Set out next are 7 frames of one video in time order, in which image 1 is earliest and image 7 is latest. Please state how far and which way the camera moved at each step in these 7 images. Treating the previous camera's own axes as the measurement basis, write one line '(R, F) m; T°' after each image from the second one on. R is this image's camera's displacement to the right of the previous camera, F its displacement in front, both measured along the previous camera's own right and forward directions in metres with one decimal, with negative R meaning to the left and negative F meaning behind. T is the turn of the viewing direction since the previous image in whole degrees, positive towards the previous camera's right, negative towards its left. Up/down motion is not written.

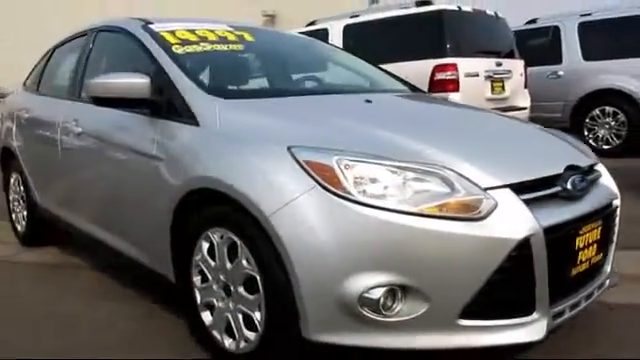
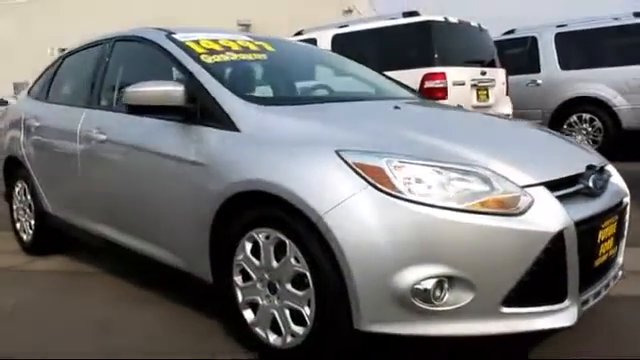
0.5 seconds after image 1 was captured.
(-0.4, -0.2) m; +3°
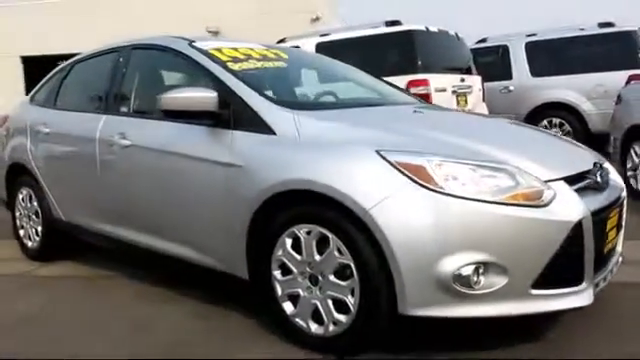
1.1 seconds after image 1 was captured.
(-0.4, -0.2) m; +4°
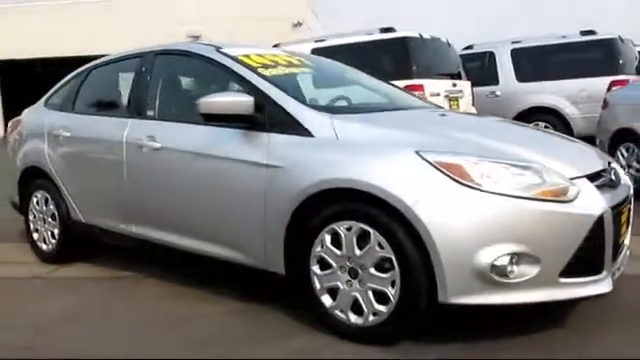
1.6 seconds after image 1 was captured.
(-0.4, -0.2) m; +3°
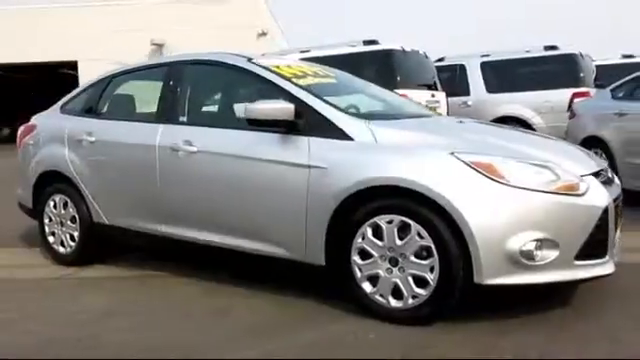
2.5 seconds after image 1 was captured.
(-0.6, -0.4) m; +5°
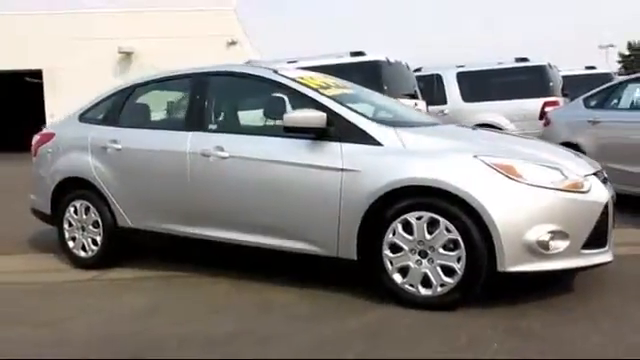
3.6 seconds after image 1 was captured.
(-0.6, -0.5) m; +4°
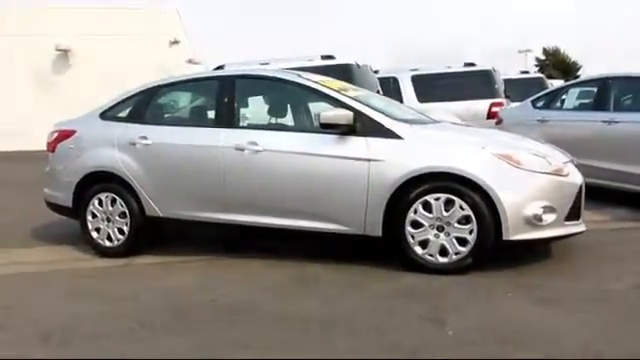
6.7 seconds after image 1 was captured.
(-1.0, -0.9) m; +7°
